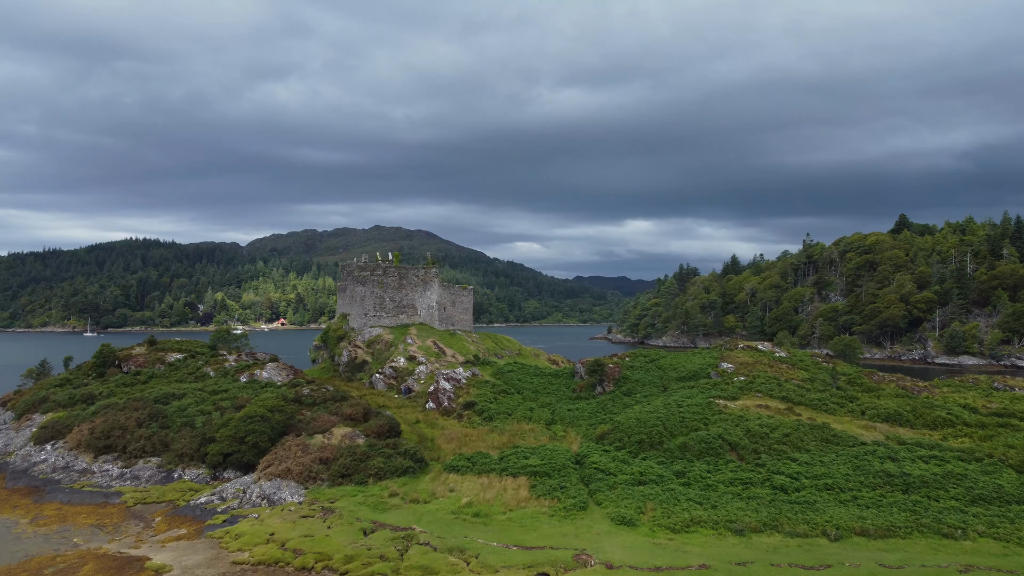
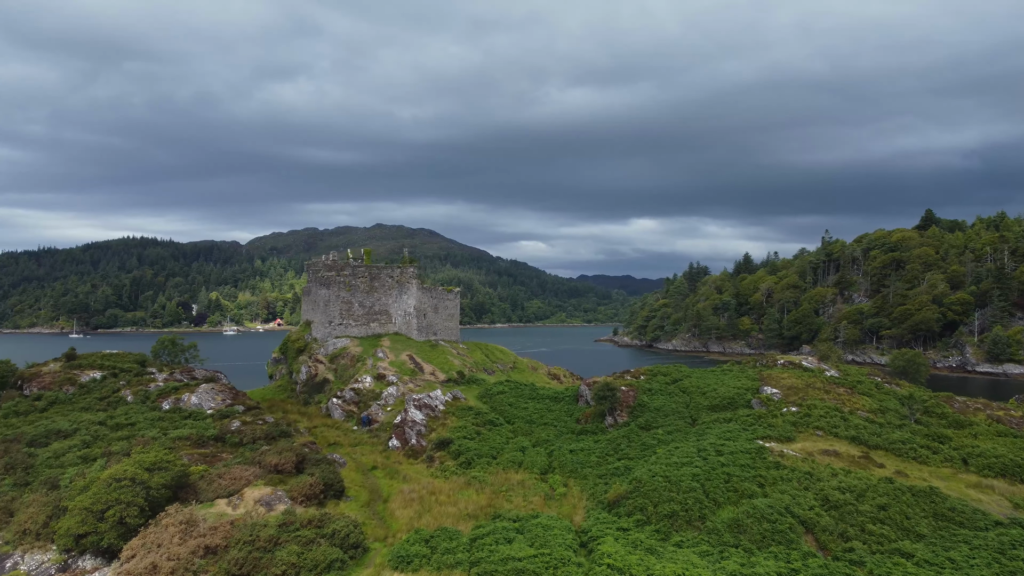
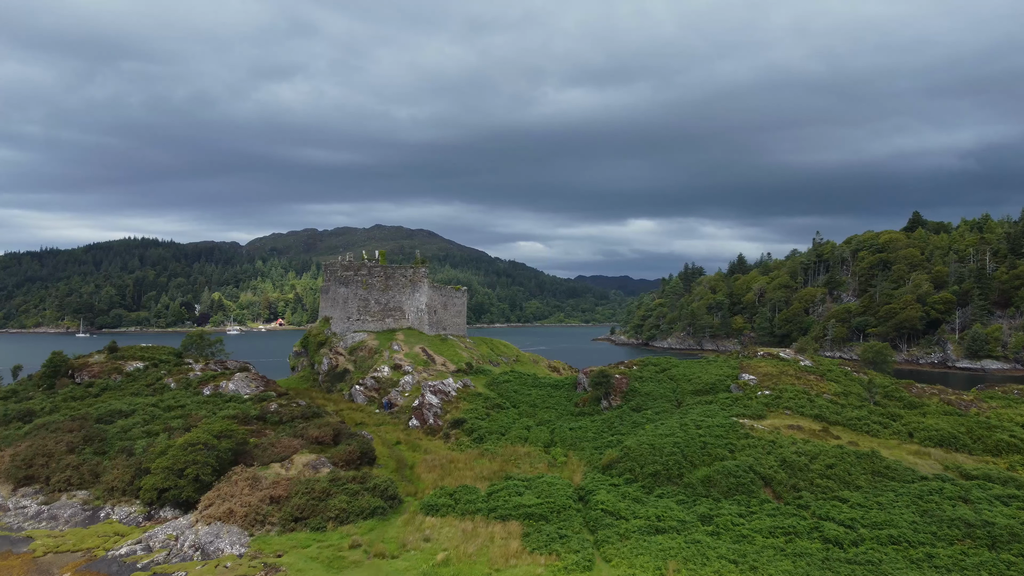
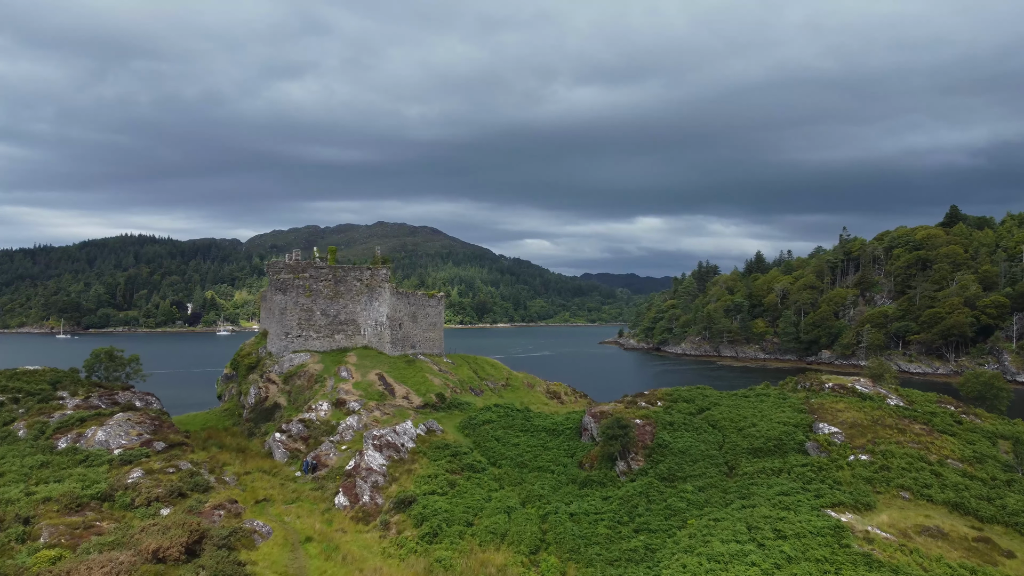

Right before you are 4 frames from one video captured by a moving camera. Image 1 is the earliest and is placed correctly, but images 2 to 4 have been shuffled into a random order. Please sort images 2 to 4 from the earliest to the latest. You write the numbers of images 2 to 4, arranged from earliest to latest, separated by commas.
3, 2, 4
